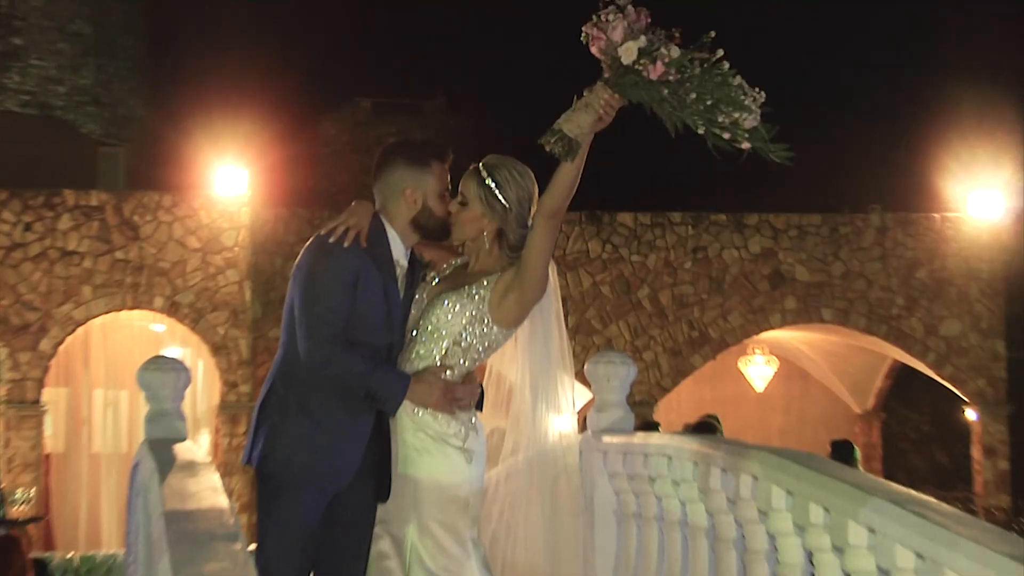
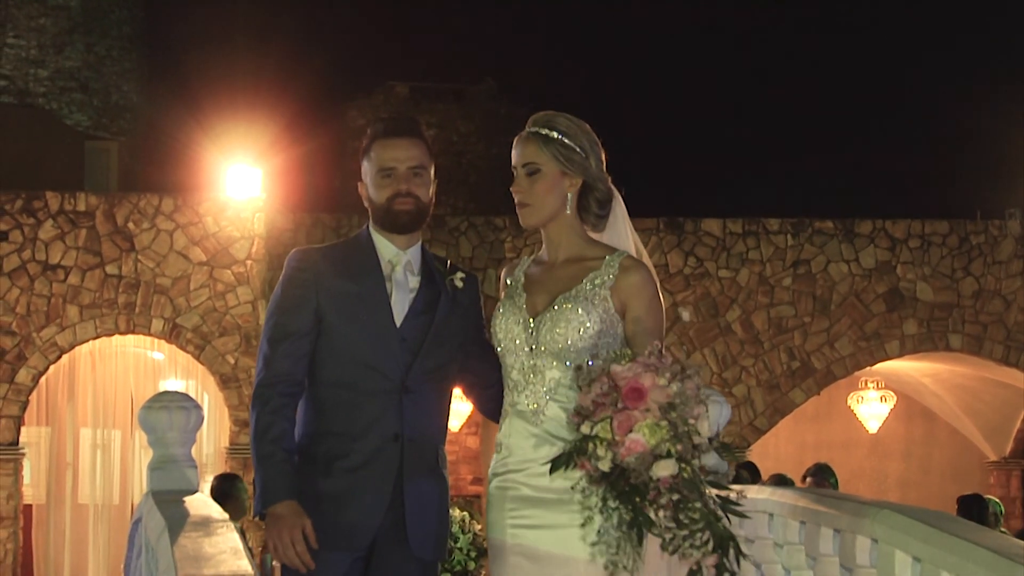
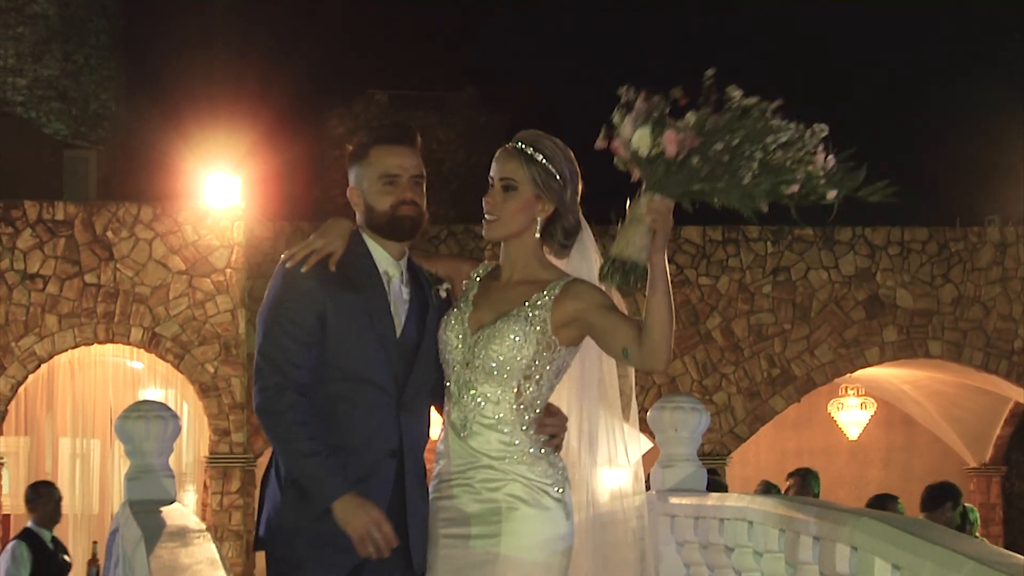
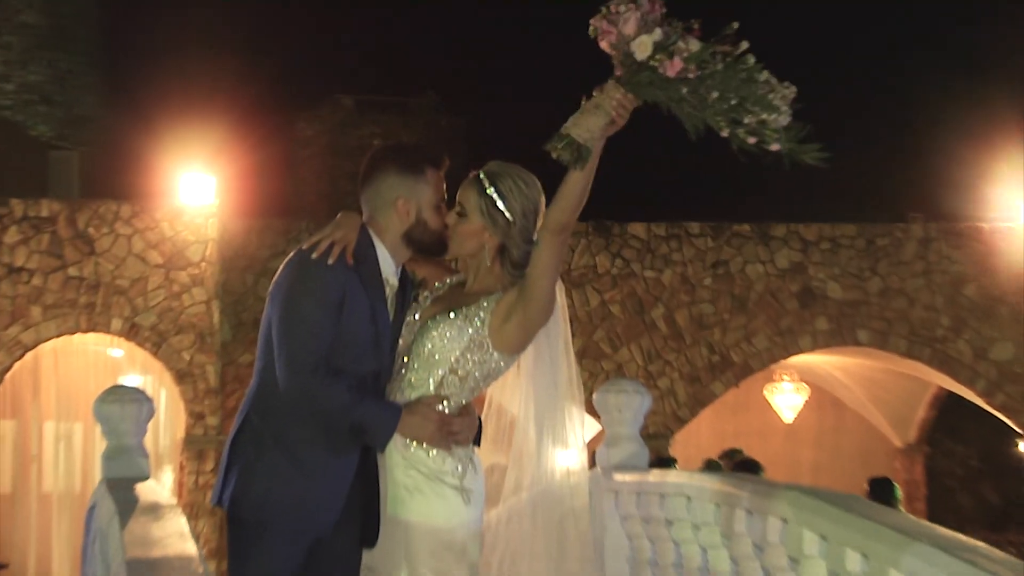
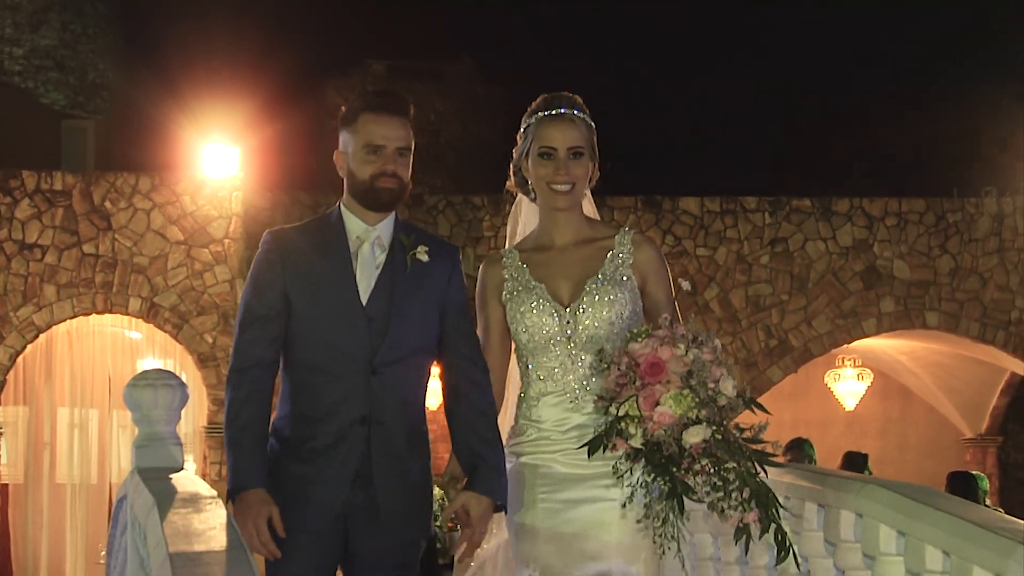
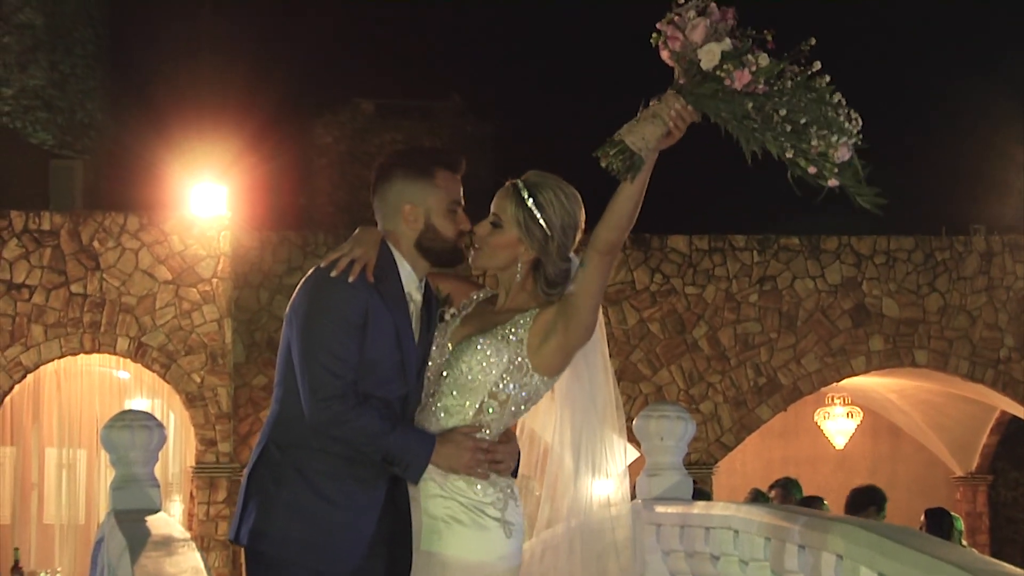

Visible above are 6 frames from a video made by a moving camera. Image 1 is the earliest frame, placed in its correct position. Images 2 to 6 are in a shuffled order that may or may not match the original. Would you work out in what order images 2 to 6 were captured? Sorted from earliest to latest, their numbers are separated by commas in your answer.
4, 6, 3, 2, 5
